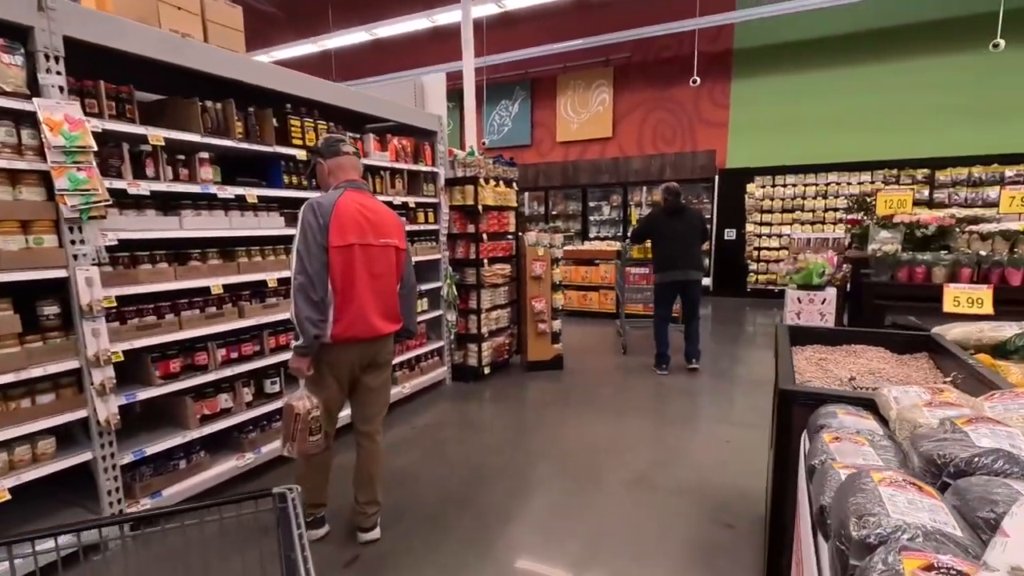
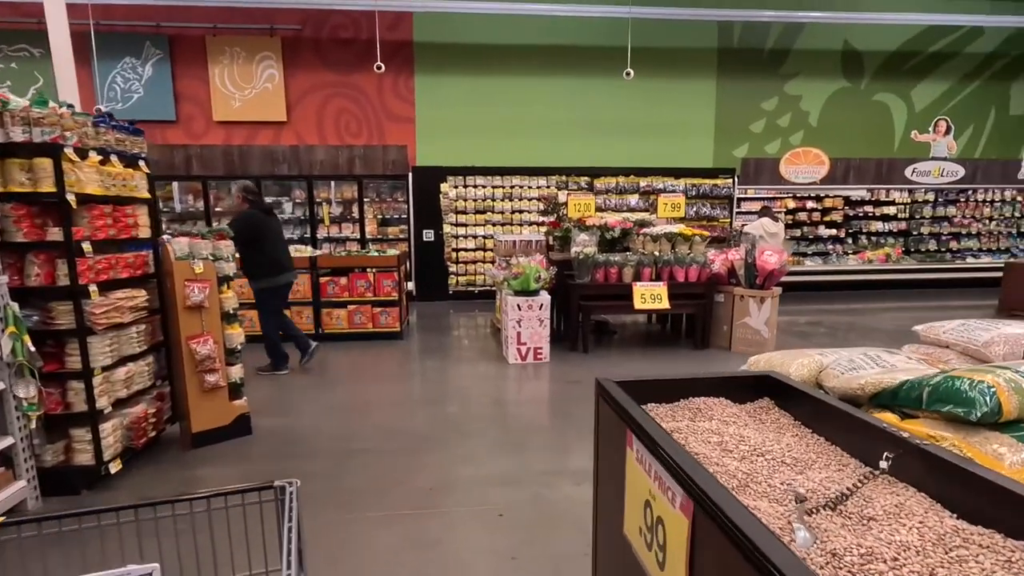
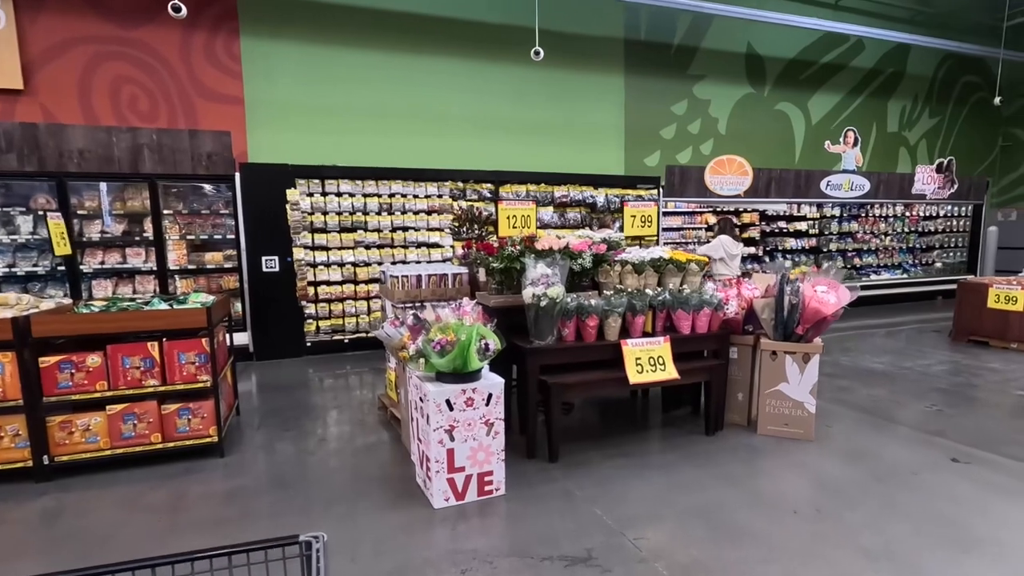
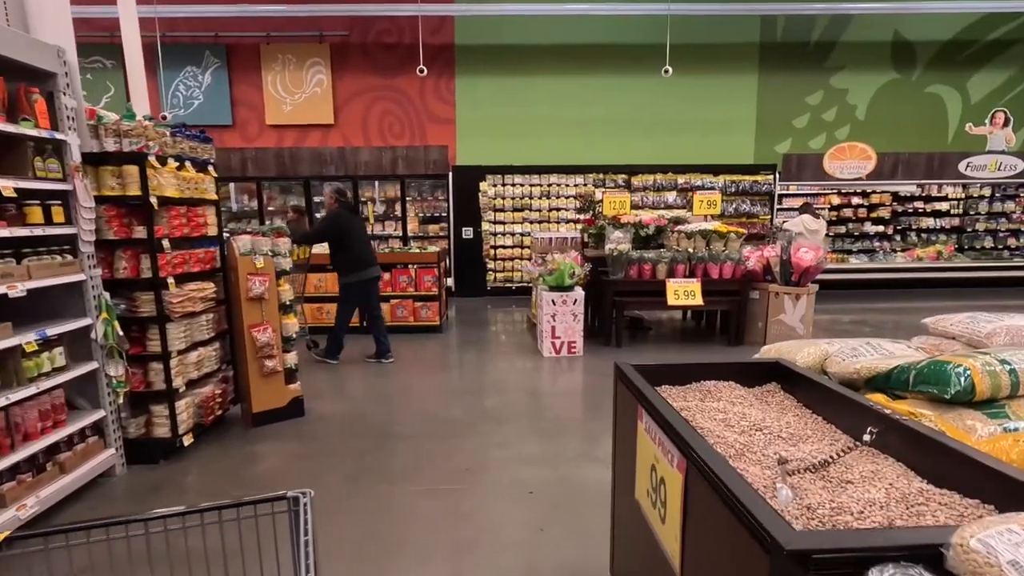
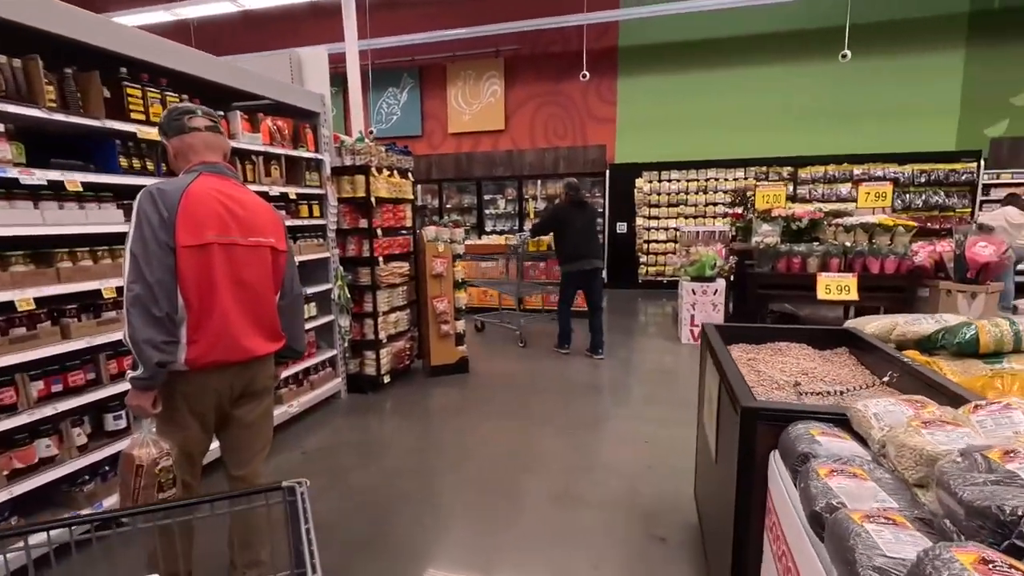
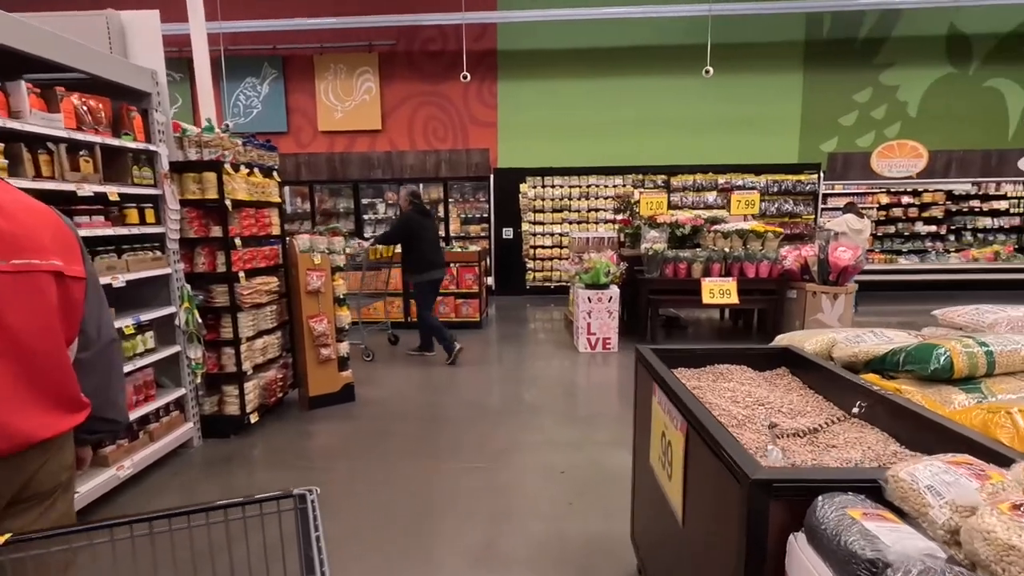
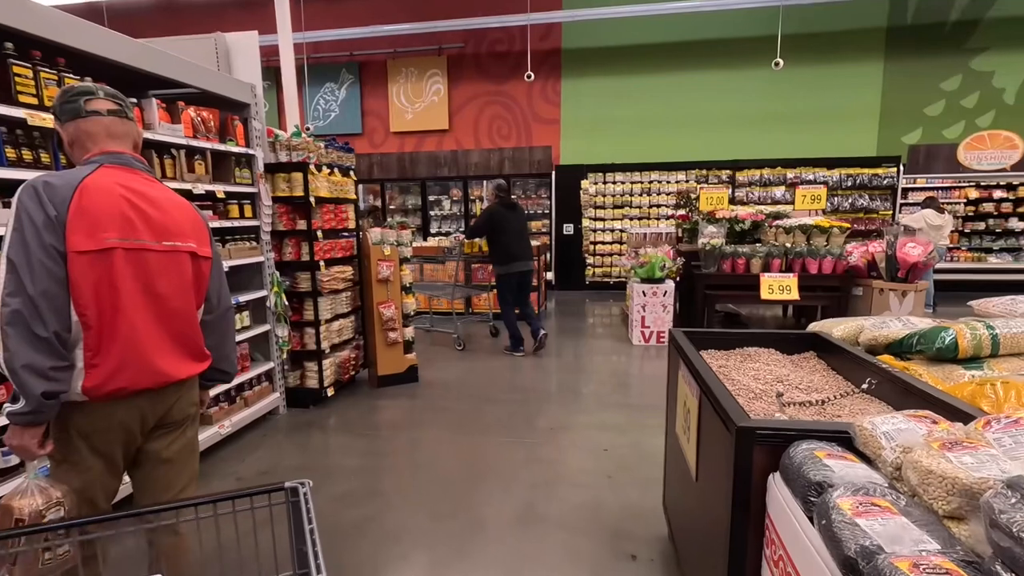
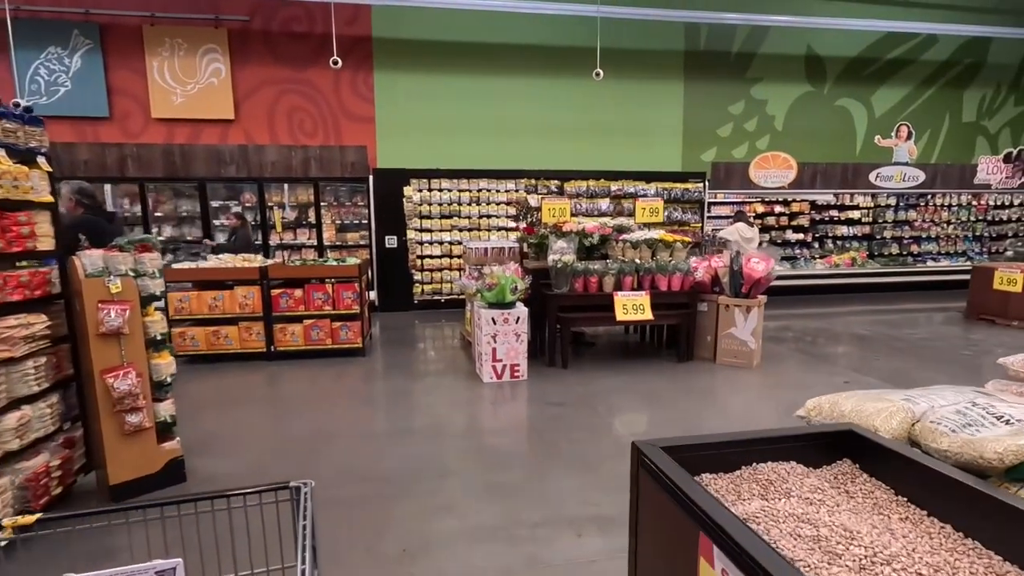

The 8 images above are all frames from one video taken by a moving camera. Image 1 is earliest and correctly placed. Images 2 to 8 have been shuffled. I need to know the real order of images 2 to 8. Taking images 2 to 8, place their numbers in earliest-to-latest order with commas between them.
5, 7, 6, 4, 2, 8, 3
